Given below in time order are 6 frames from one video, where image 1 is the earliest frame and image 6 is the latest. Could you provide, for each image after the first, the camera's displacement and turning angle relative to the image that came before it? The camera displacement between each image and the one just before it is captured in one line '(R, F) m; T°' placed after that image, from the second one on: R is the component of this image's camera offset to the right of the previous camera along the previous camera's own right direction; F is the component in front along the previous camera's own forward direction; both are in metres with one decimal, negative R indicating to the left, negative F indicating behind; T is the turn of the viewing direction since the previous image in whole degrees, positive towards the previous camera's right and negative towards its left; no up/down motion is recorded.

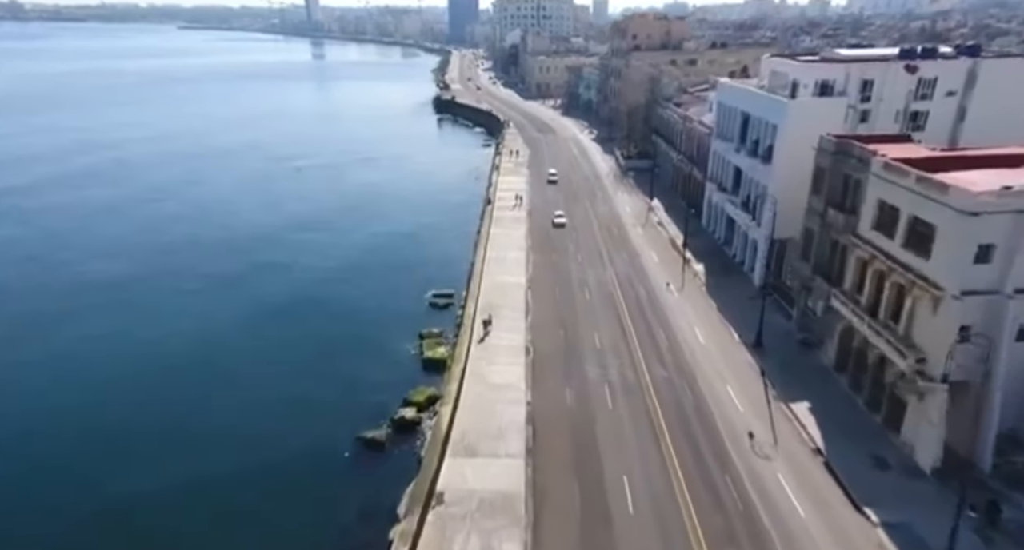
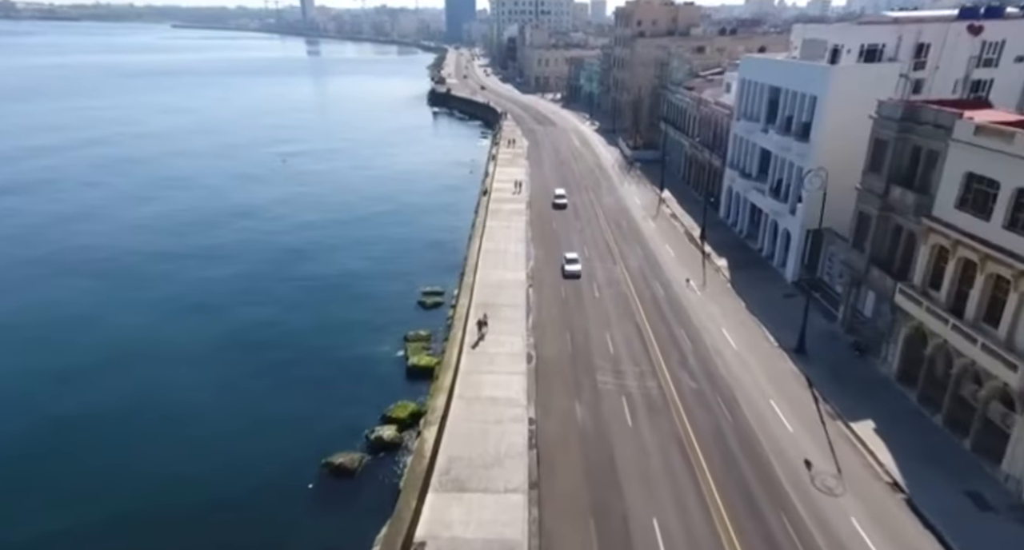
(-0.1, +7.0) m; 0°
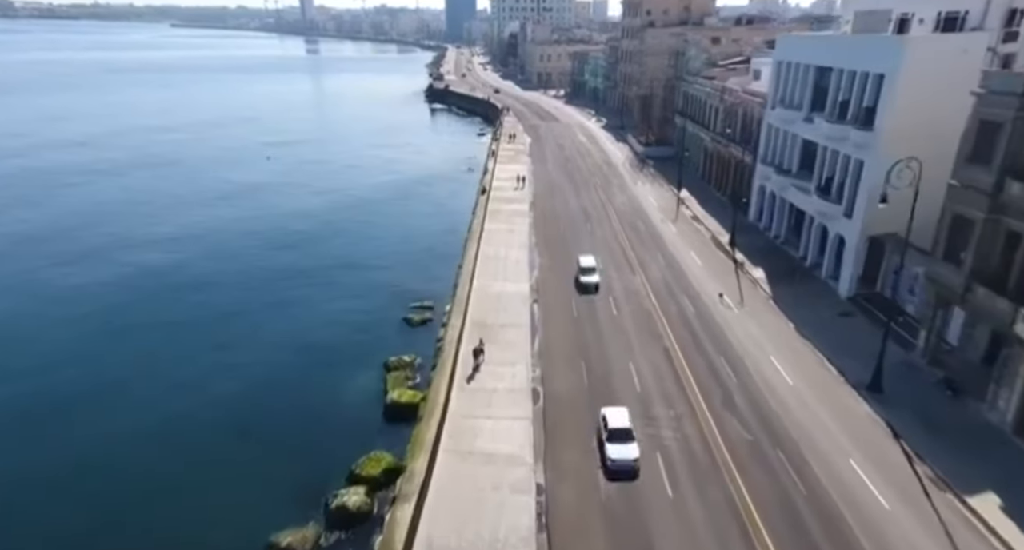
(-0.1, +7.9) m; 0°
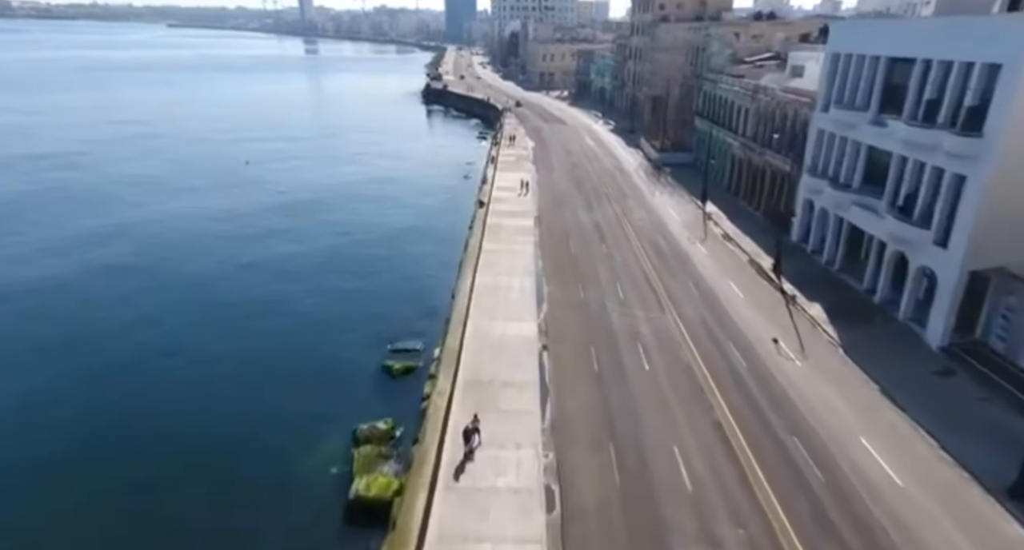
(-0.2, +8.6) m; 0°
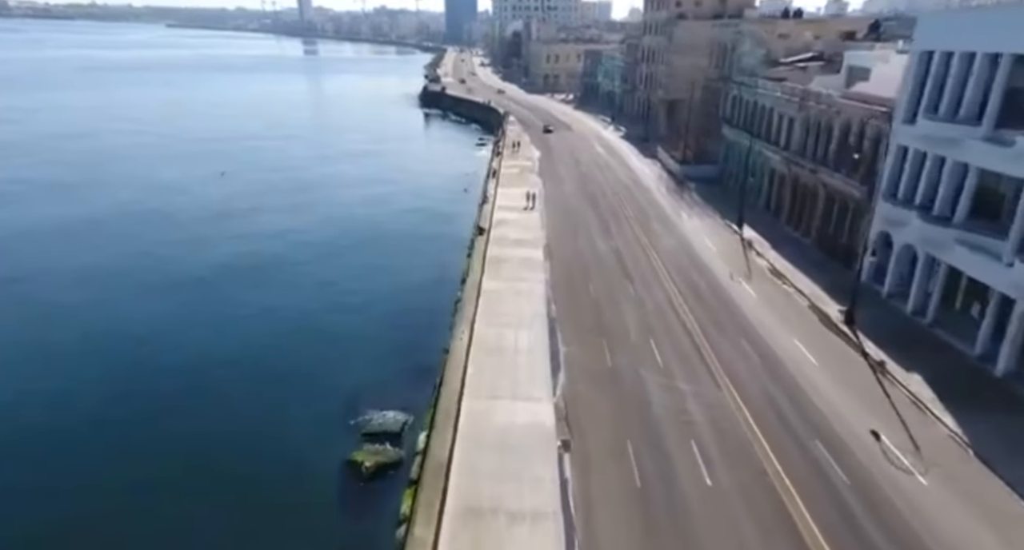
(-0.4, +9.1) m; 0°
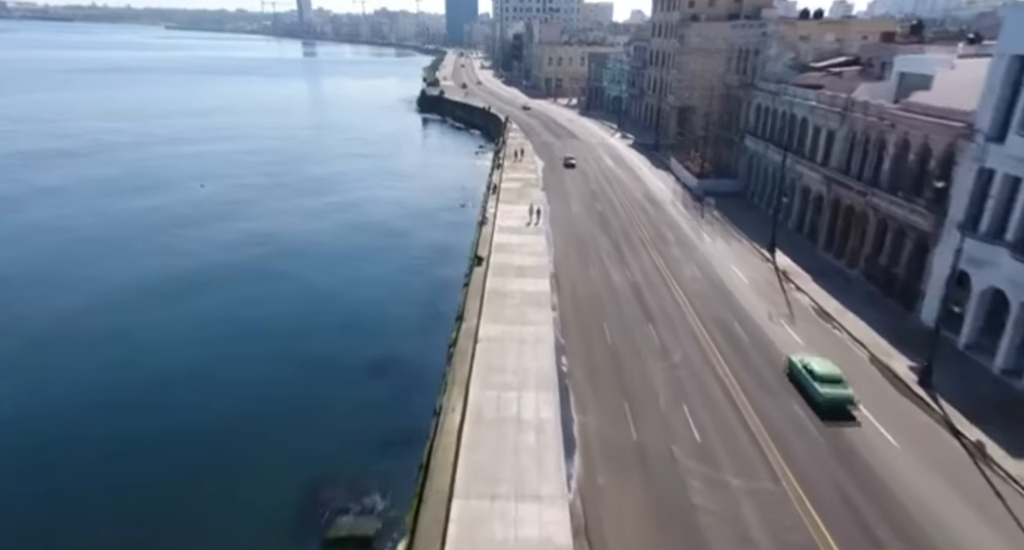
(-0.1, +6.4) m; 0°
